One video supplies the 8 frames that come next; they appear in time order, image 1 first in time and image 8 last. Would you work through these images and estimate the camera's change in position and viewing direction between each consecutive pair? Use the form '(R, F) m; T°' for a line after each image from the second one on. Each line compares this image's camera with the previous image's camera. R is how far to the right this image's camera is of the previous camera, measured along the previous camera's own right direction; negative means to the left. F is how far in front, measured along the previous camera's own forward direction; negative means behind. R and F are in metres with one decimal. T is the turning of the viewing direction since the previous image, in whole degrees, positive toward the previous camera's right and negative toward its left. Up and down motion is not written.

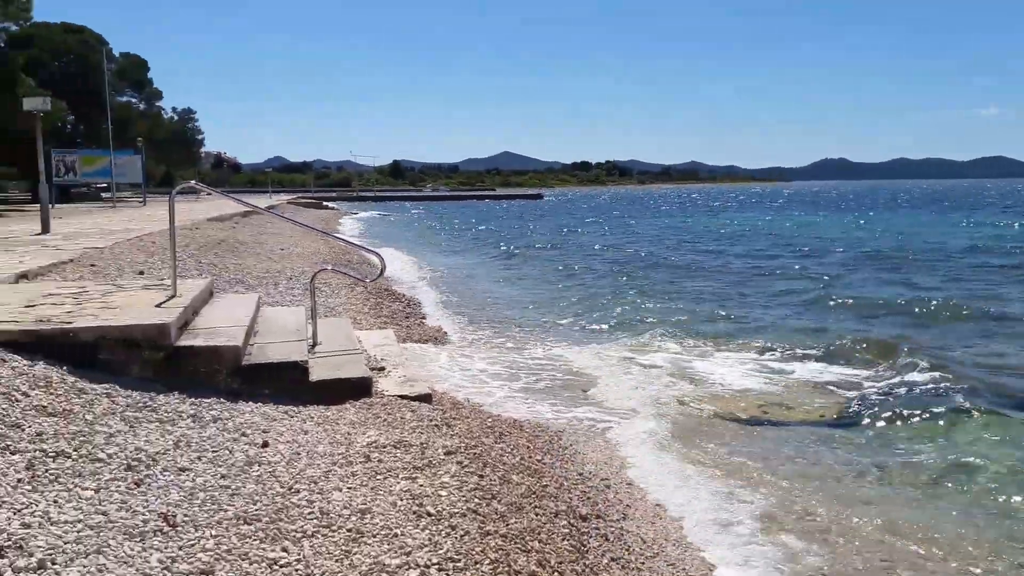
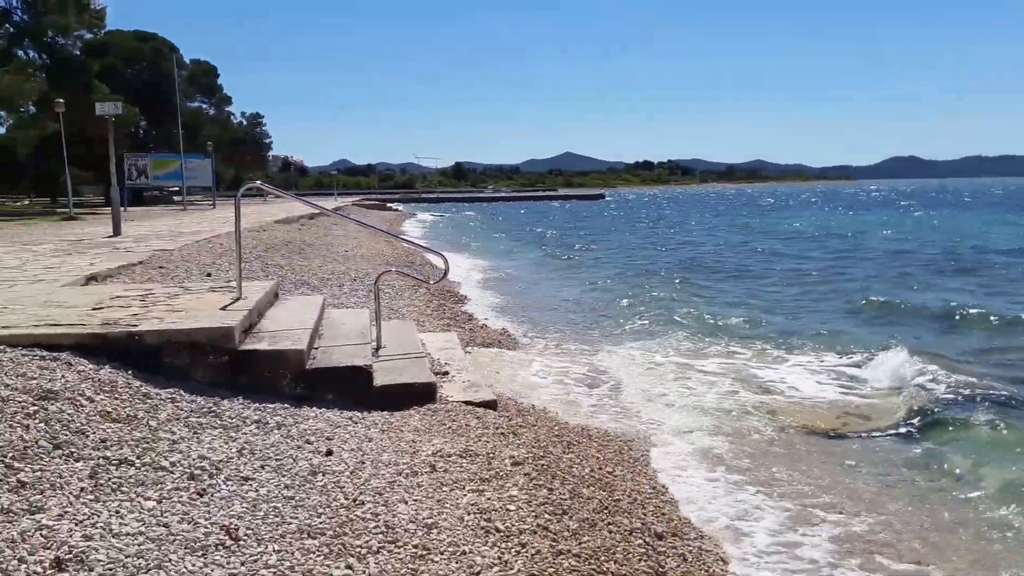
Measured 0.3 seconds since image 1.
(-0.1, +0.3) m; -4°
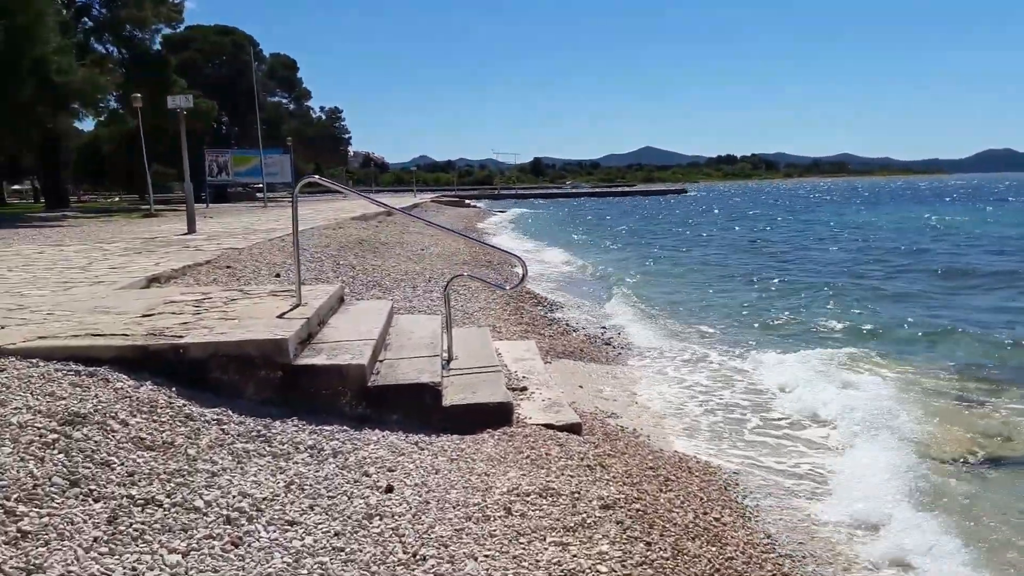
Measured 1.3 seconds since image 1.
(-0.1, +0.8) m; -5°
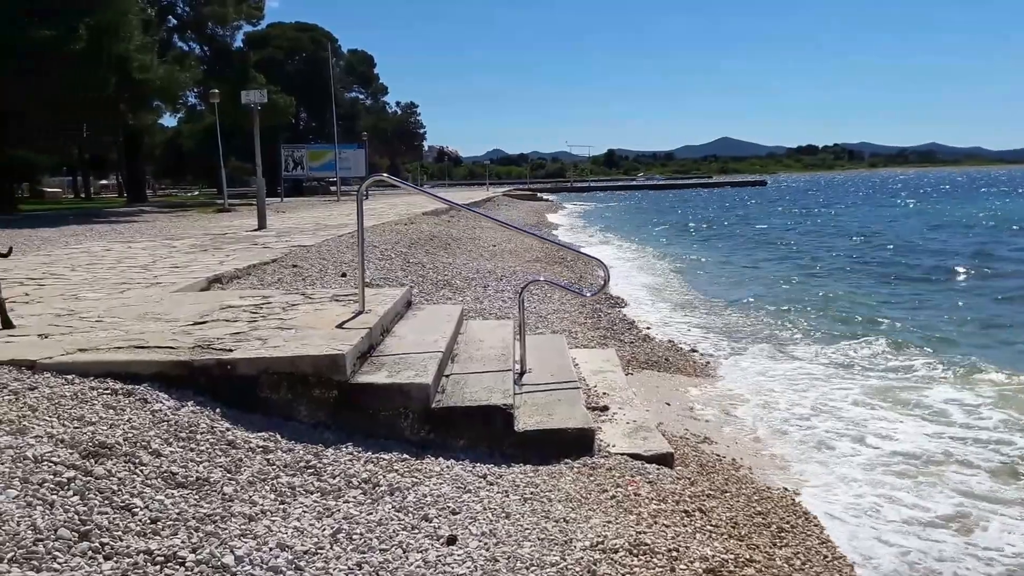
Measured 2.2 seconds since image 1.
(-0.1, +0.7) m; -5°
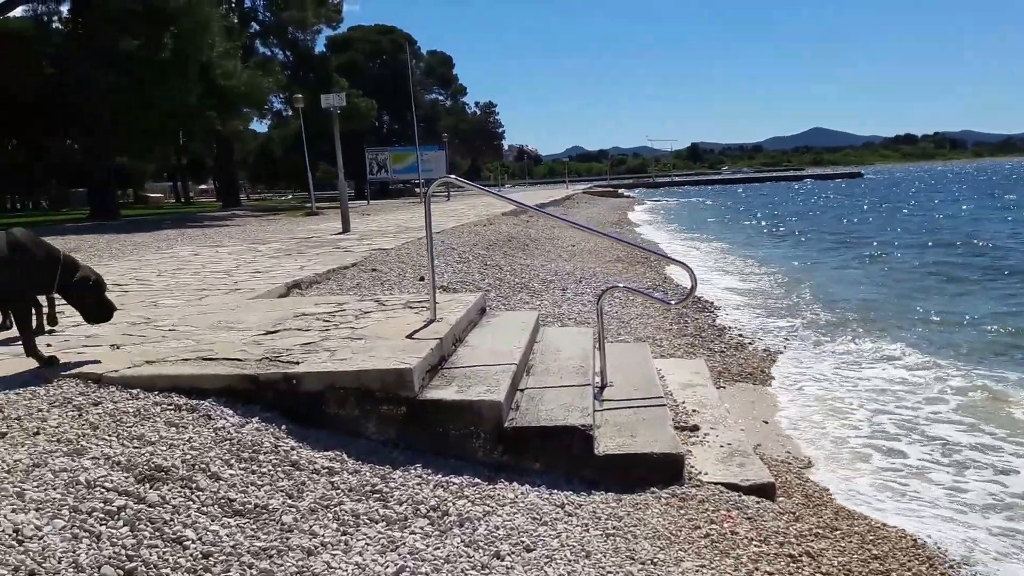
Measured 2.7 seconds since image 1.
(0.0, +0.4) m; -6°
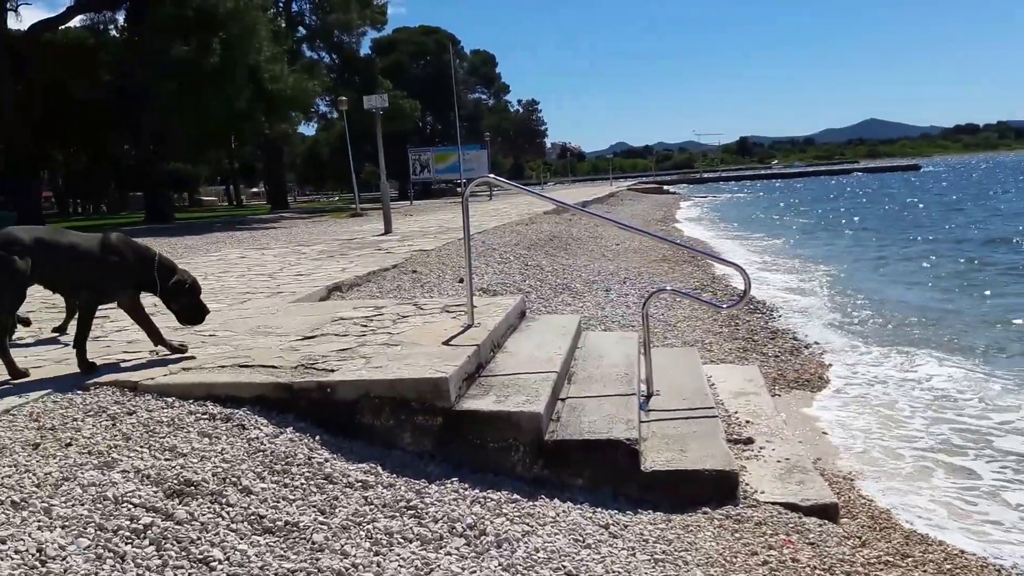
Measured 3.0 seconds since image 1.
(0.0, +0.2) m; -3°
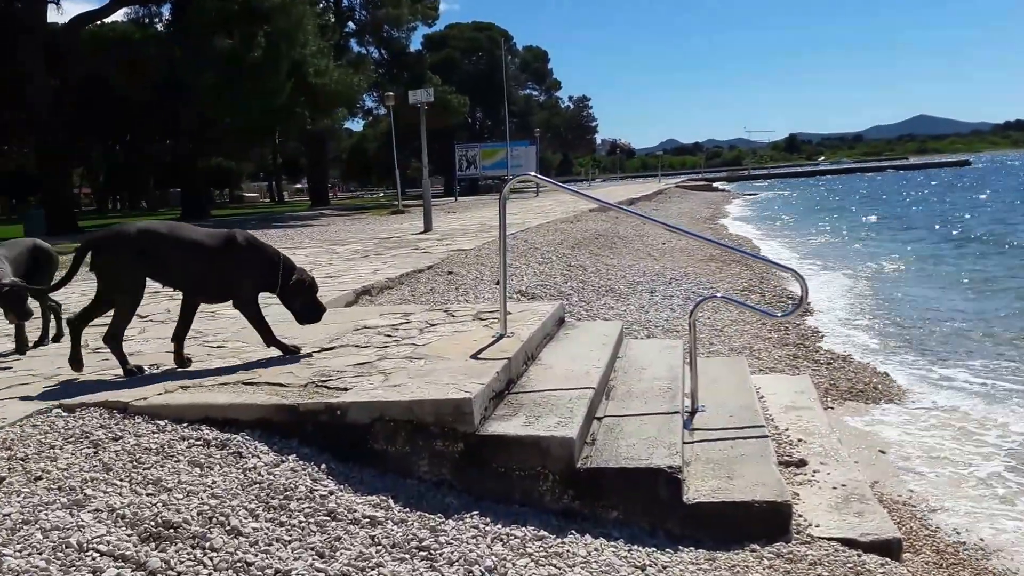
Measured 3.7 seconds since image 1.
(+0.1, +0.5) m; -3°
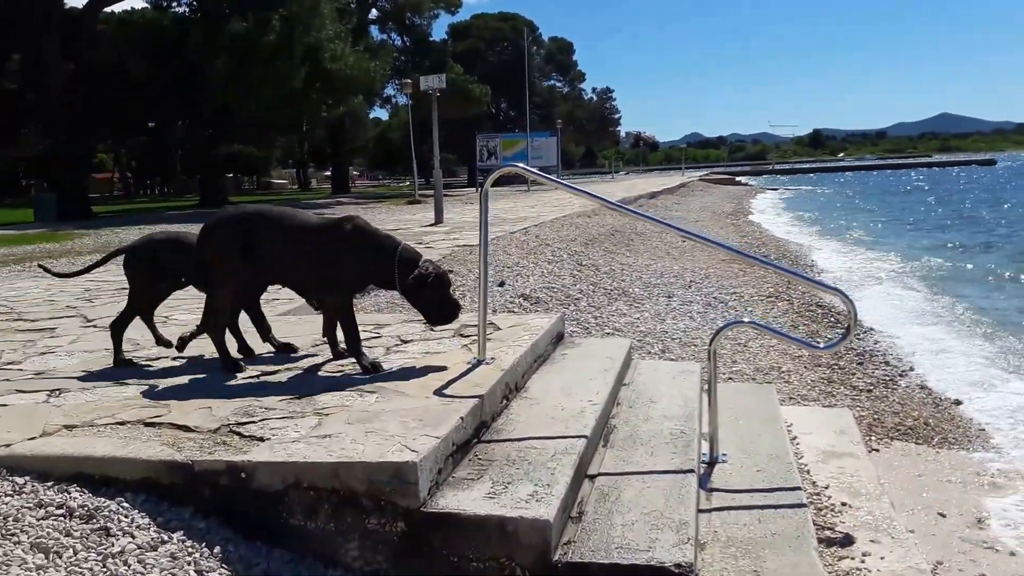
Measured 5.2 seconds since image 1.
(+0.2, +1.0) m; -1°
